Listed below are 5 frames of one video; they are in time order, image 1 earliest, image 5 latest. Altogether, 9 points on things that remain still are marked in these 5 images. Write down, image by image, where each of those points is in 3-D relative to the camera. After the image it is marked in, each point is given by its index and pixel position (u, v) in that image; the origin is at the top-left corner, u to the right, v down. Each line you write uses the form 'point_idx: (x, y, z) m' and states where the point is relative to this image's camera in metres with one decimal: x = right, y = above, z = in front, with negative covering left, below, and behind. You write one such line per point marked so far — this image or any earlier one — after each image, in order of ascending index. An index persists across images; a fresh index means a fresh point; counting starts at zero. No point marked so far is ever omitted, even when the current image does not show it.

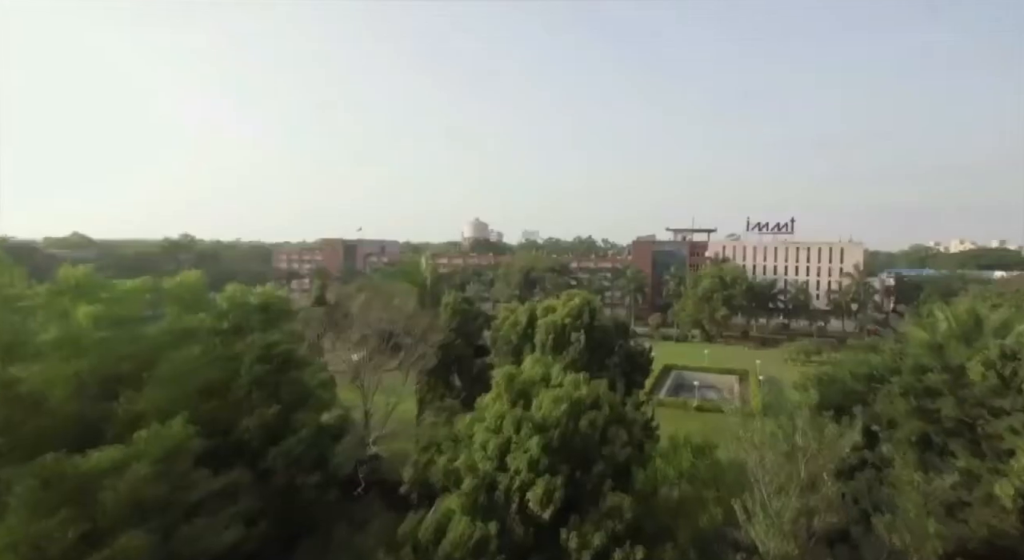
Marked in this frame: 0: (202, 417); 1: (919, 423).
0: (-5.5, -2.4, +9.8) m
1: (+8.5, -3.0, +11.8) m
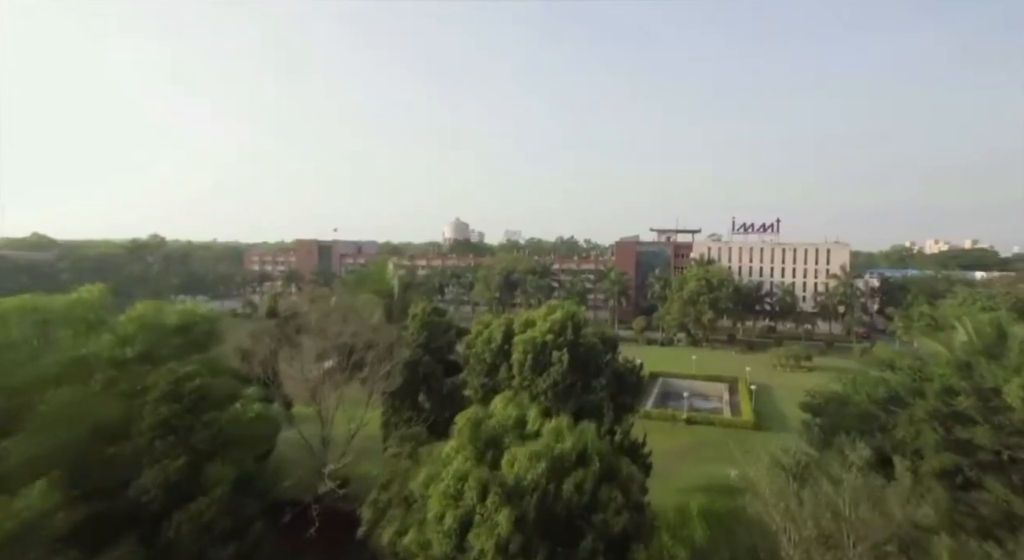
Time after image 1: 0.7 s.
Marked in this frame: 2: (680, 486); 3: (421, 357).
0: (-5.9, -2.6, +7.8) m
1: (+8.0, -3.2, +10.3) m
2: (+5.6, -6.8, +18.6) m
3: (-2.5, -2.1, +15.5) m
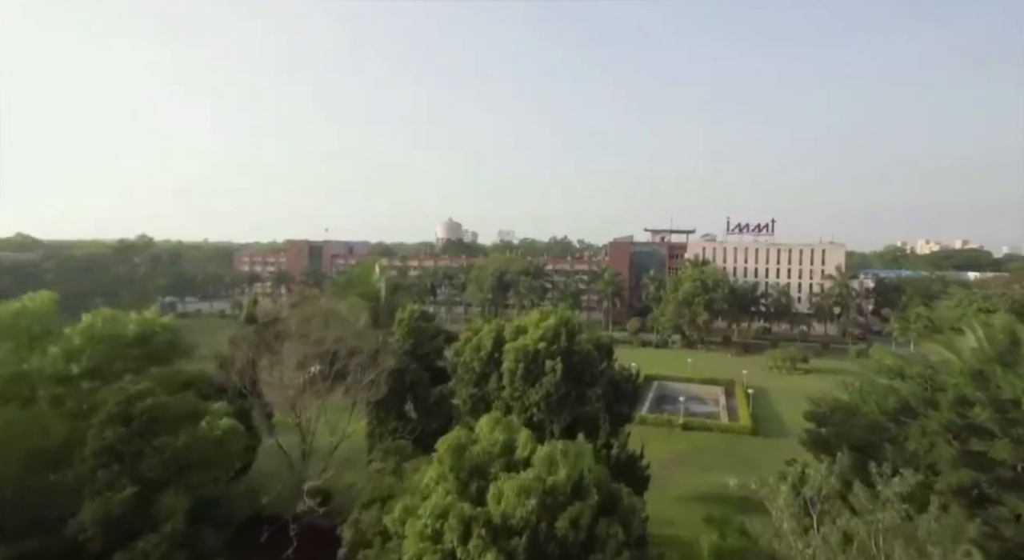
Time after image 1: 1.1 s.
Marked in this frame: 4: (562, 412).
0: (-6.1, -2.7, +7.0) m
1: (+7.8, -3.3, +9.6) m
2: (+5.3, -6.9, +18.0) m
3: (-2.7, -2.2, +14.8) m
4: (+1.0, -2.7, +11.5) m
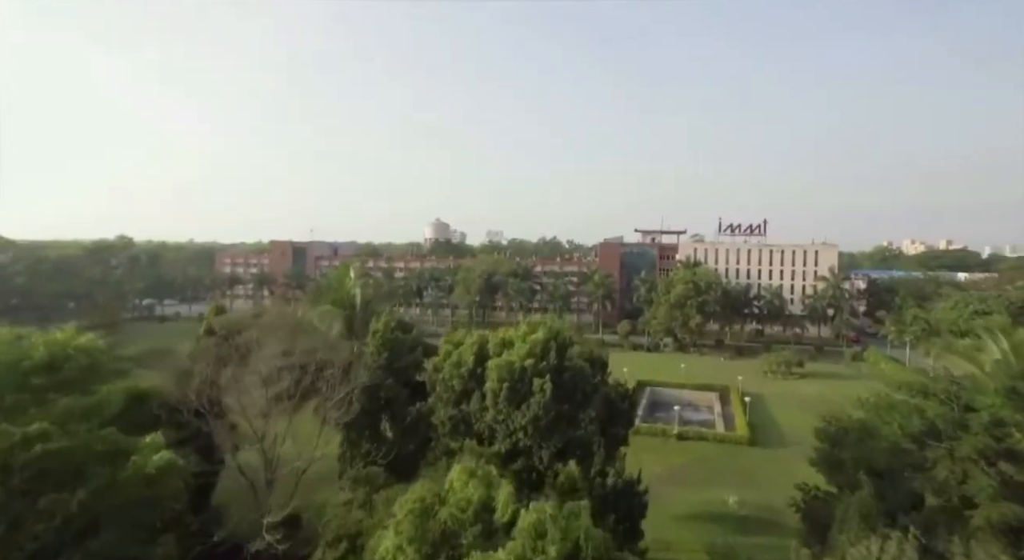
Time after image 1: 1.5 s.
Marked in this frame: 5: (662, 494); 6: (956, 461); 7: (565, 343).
0: (-6.3, -2.9, +5.7) m
1: (+7.5, -3.4, +8.6) m
2: (+4.9, -7.0, +16.9) m
3: (-3.1, -2.4, +13.5) m
4: (+0.7, -2.9, +10.3) m
5: (+4.9, -7.0, +18.4) m
6: (+7.5, -3.1, +9.5) m
7: (+1.0, -1.2, +11.1) m
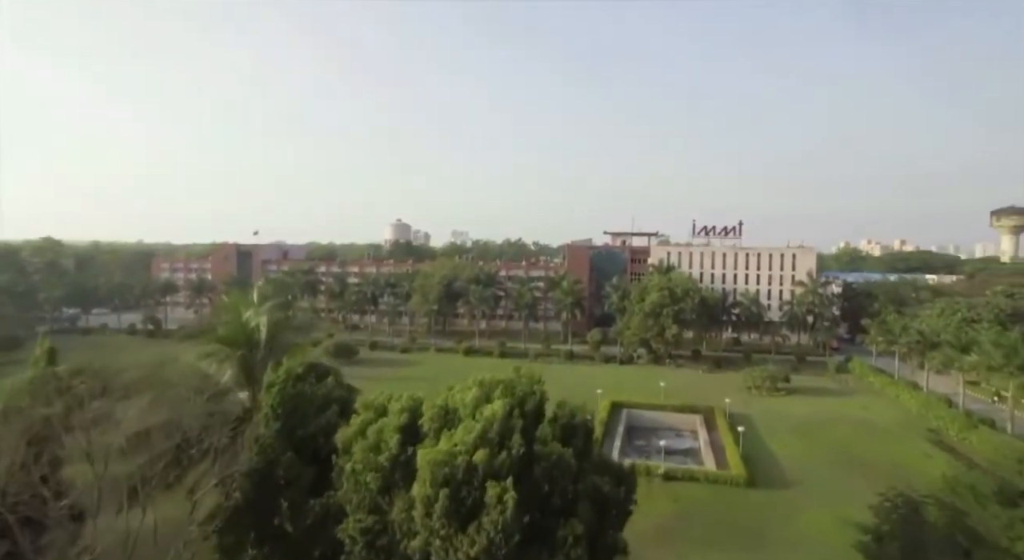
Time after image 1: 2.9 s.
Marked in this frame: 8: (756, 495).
0: (-6.7, -3.5, +1.6) m
1: (+6.9, -3.9, +5.3) m
2: (+3.8, -7.5, +13.4) m
3: (-3.9, -2.9, +9.5) m
4: (+0.1, -3.4, +6.6) m
5: (+3.7, -7.5, +15.0) m
6: (+6.8, -3.6, +6.2) m
7: (+0.3, -1.7, +7.4) m
8: (+8.3, -7.4, +19.3) m
